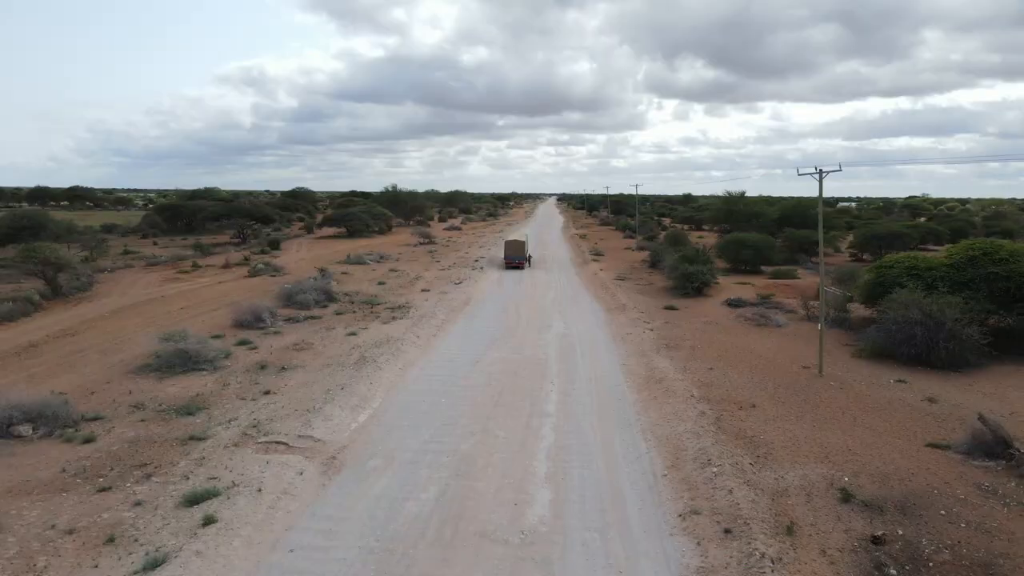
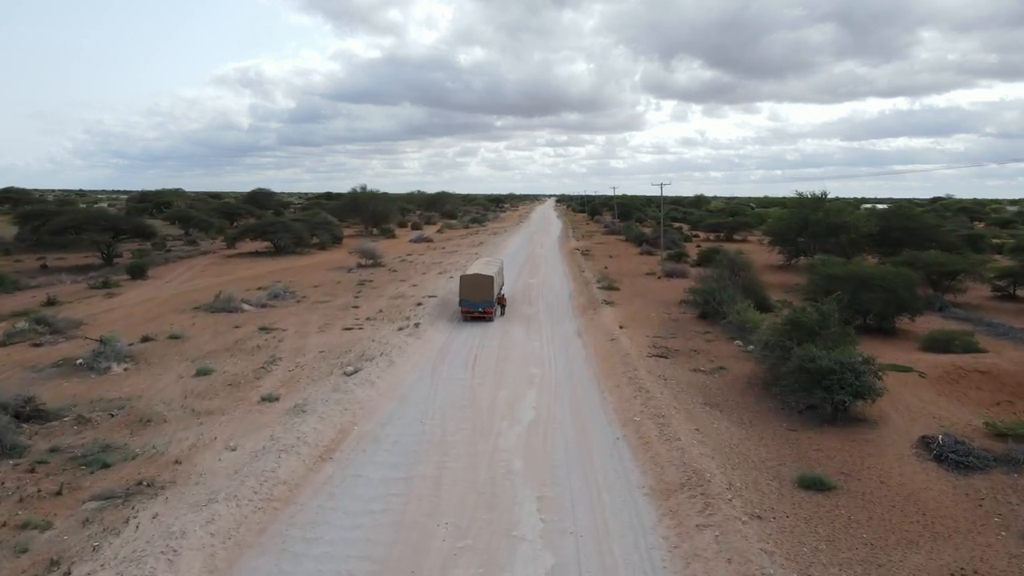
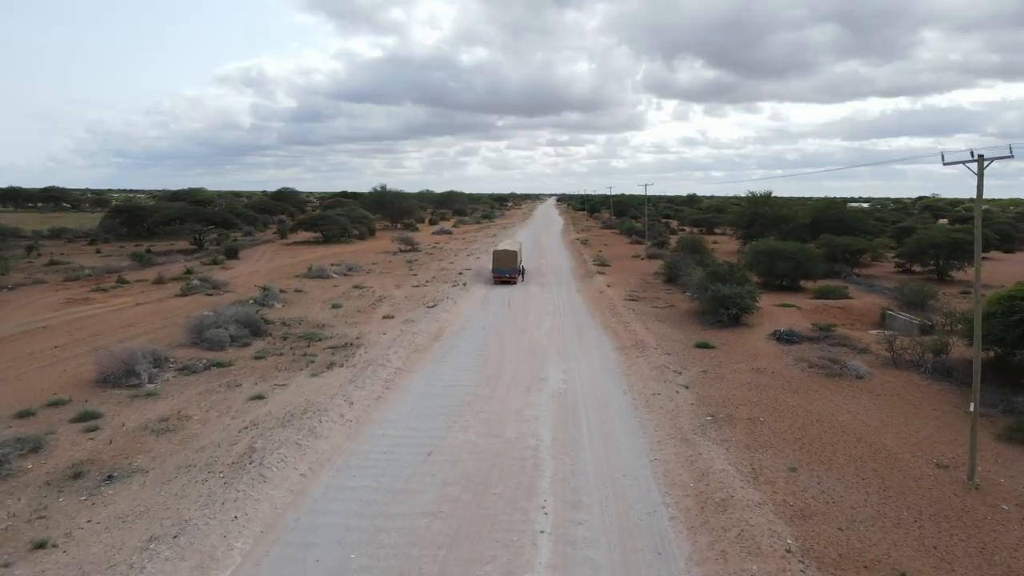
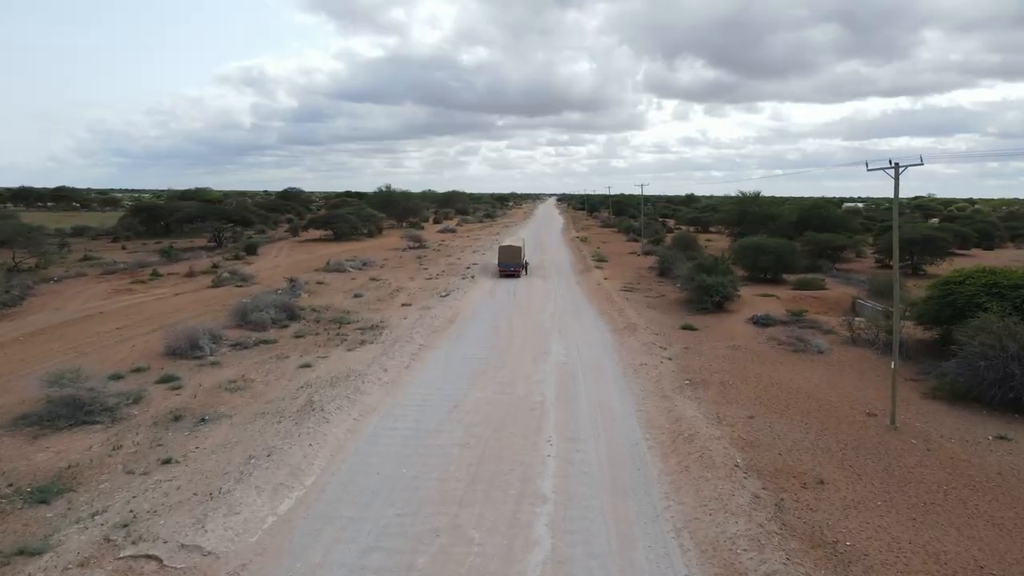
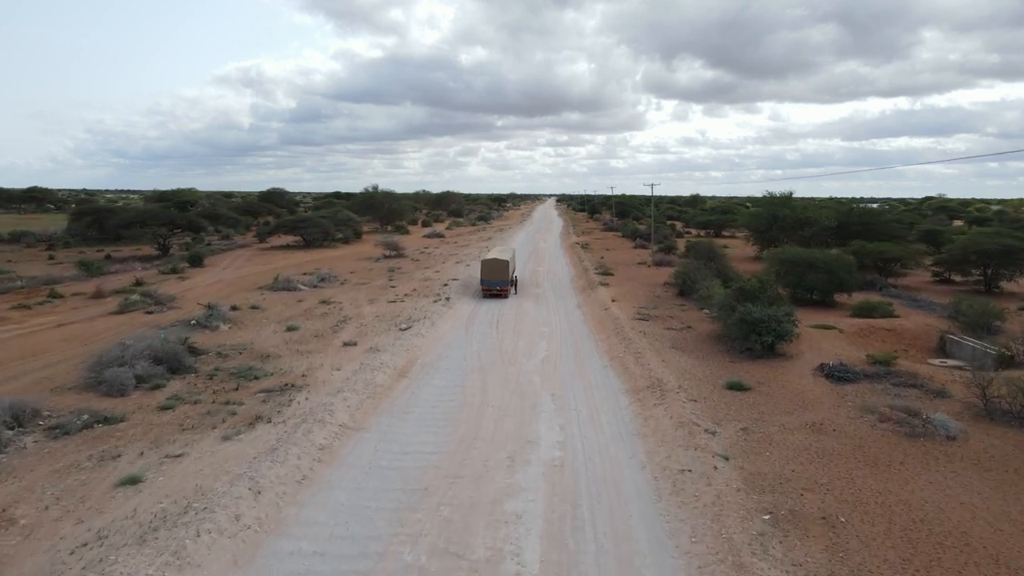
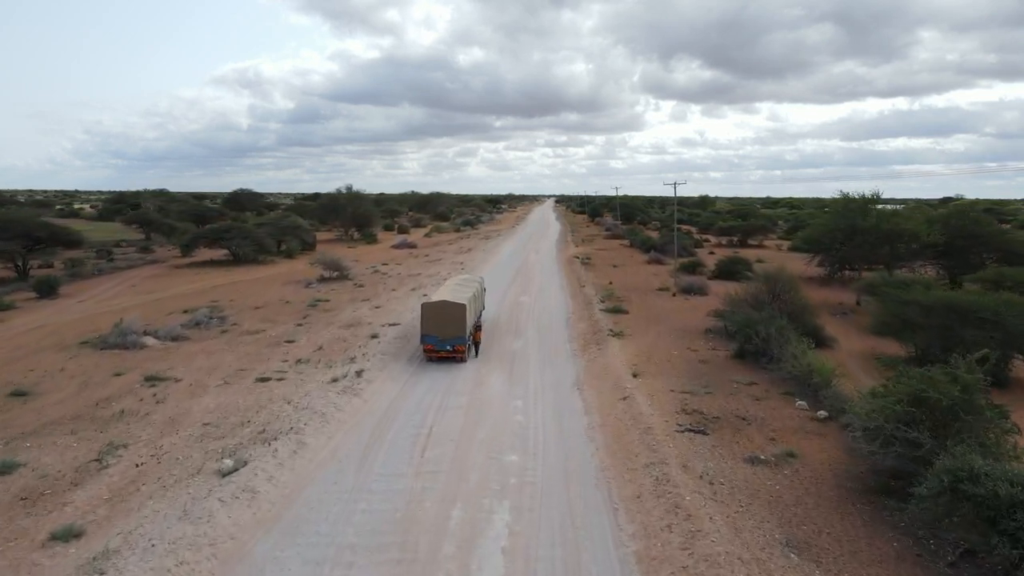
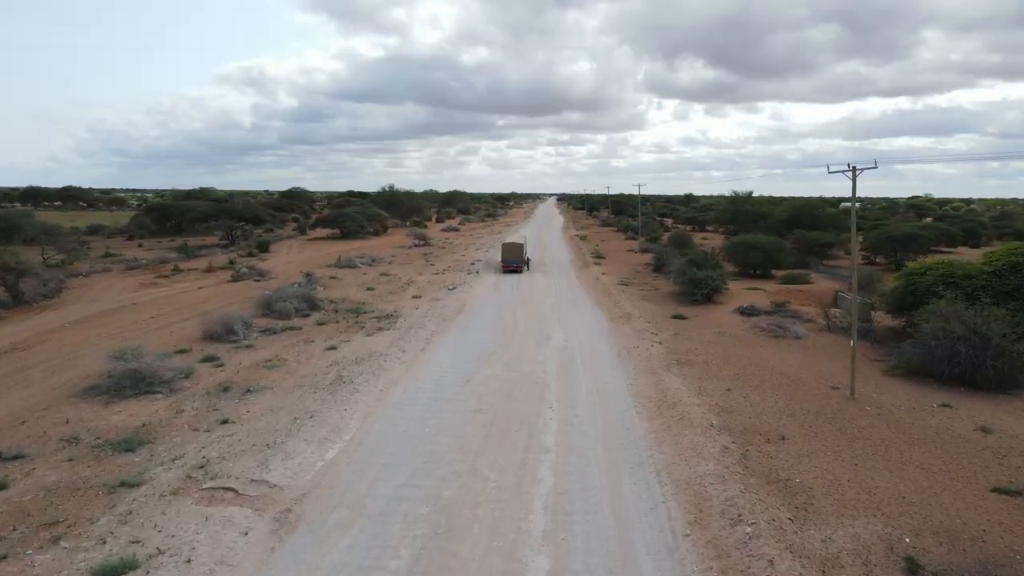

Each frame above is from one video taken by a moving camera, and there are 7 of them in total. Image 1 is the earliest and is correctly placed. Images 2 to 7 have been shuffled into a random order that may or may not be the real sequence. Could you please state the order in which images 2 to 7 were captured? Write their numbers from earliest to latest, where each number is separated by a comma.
7, 4, 3, 5, 2, 6
